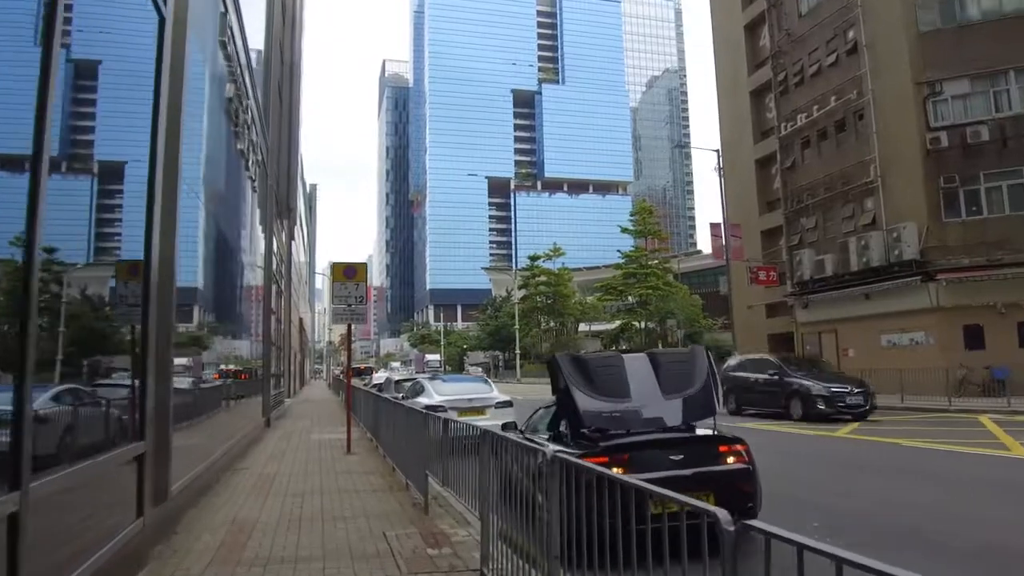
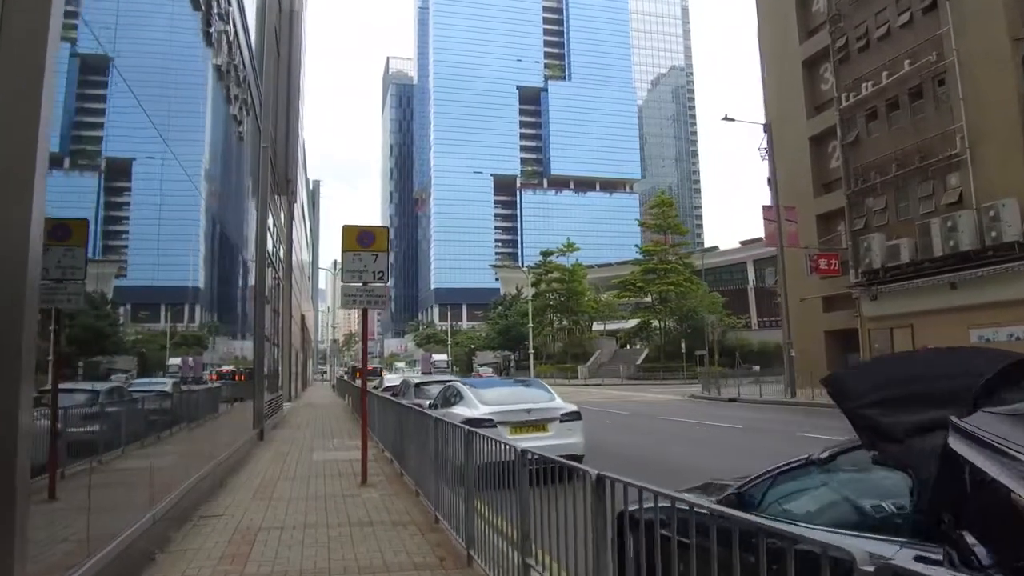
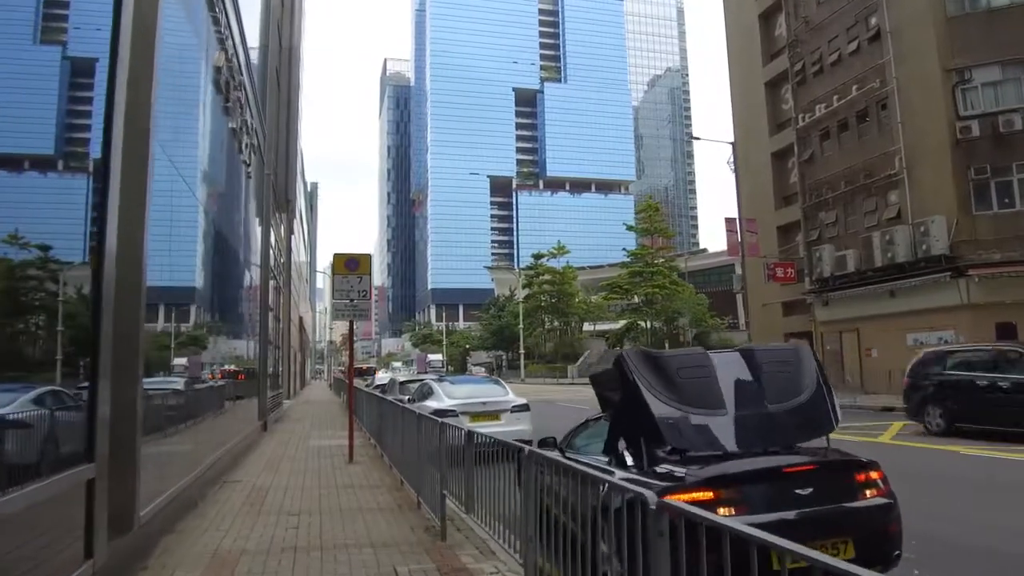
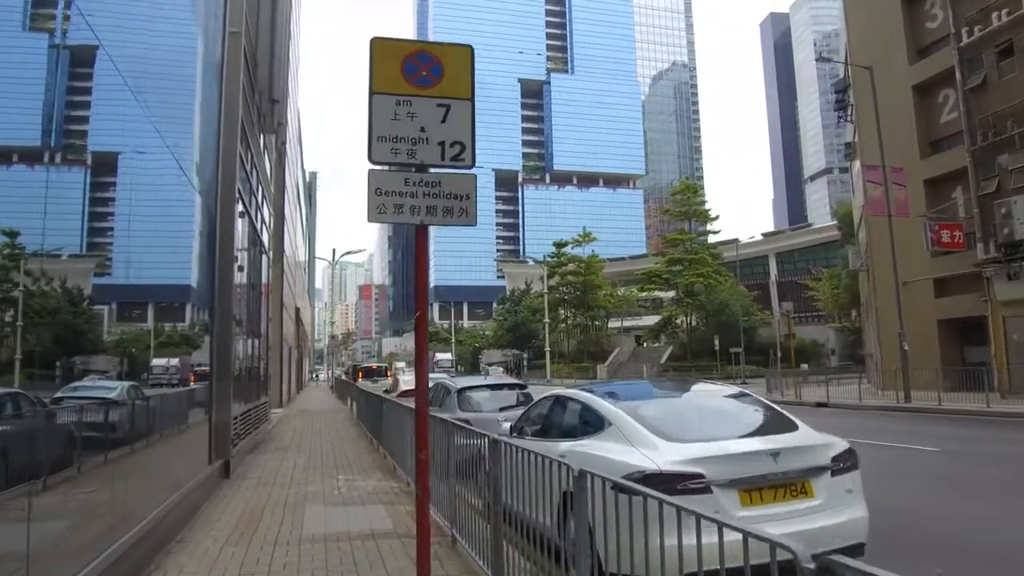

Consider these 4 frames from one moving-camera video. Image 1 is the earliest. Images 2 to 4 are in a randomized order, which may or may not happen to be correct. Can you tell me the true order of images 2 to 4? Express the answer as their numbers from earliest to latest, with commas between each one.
3, 2, 4
